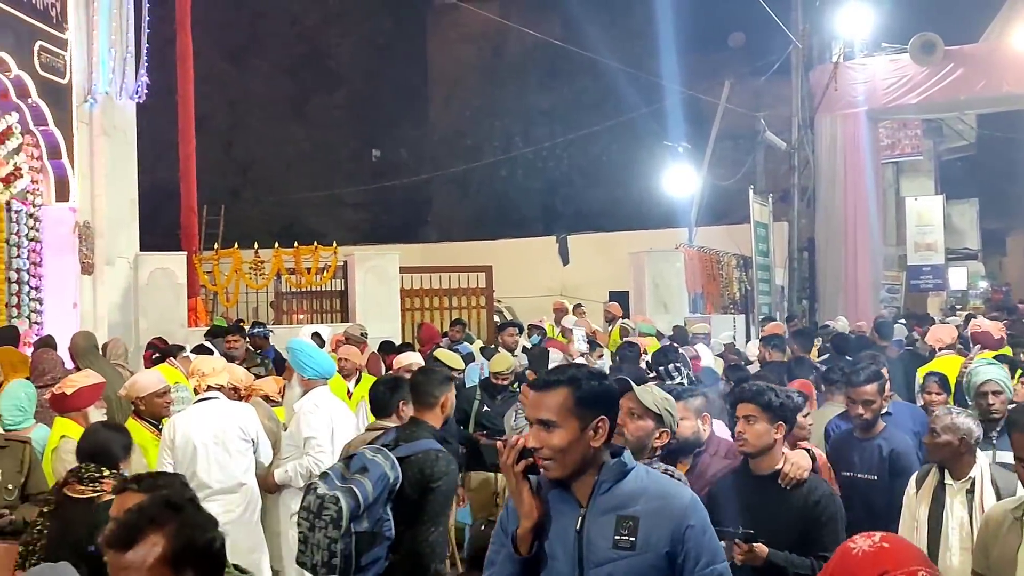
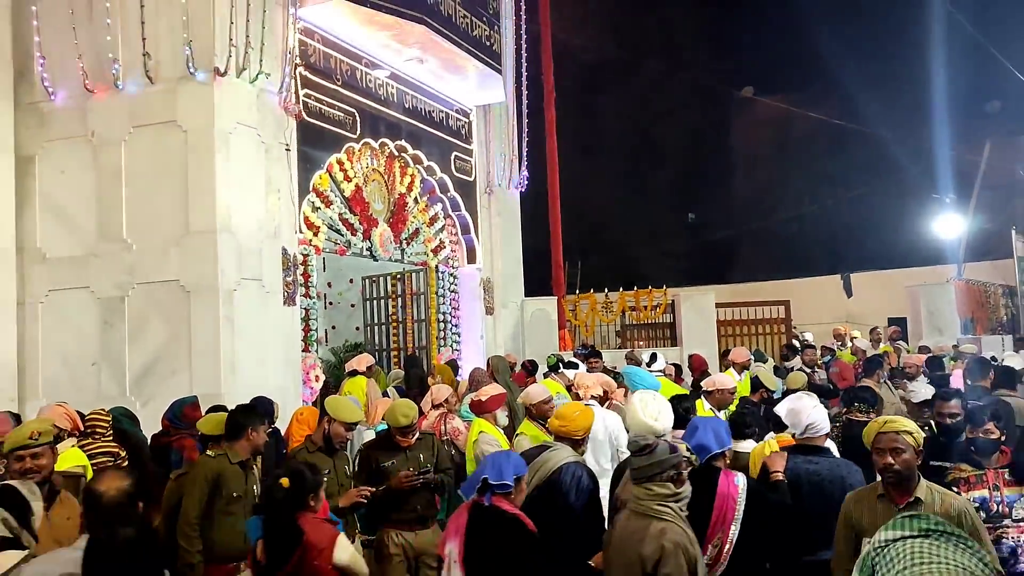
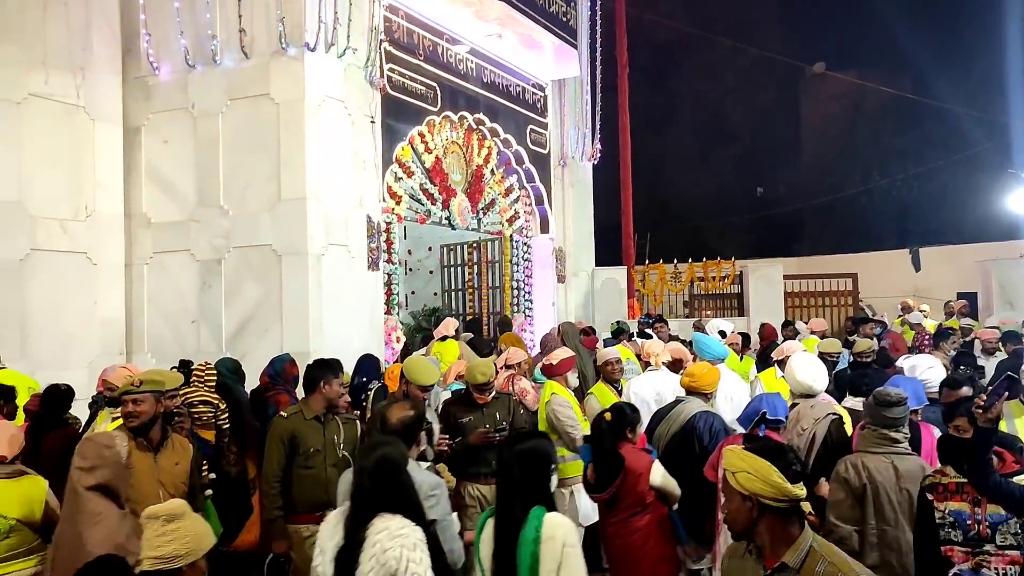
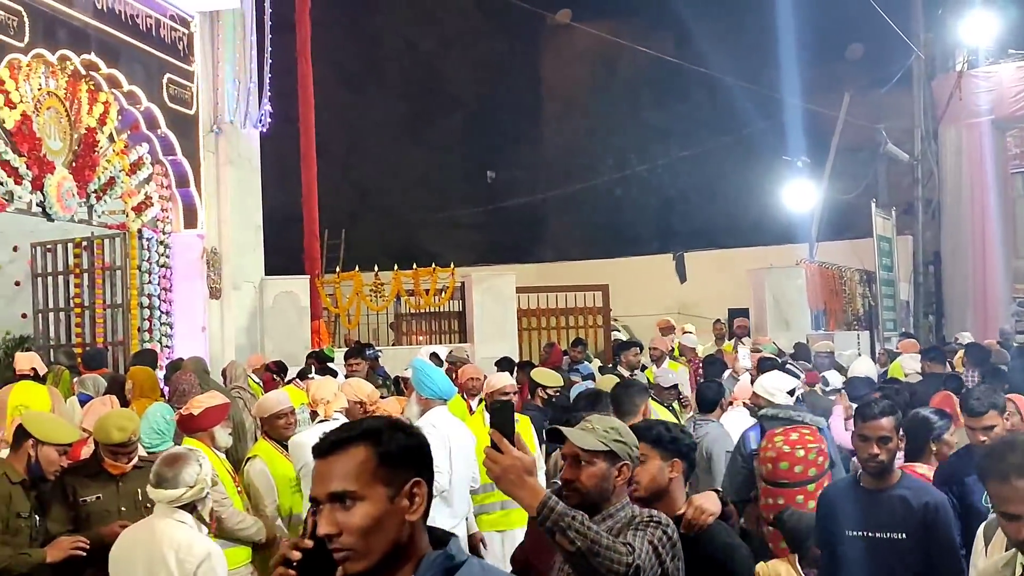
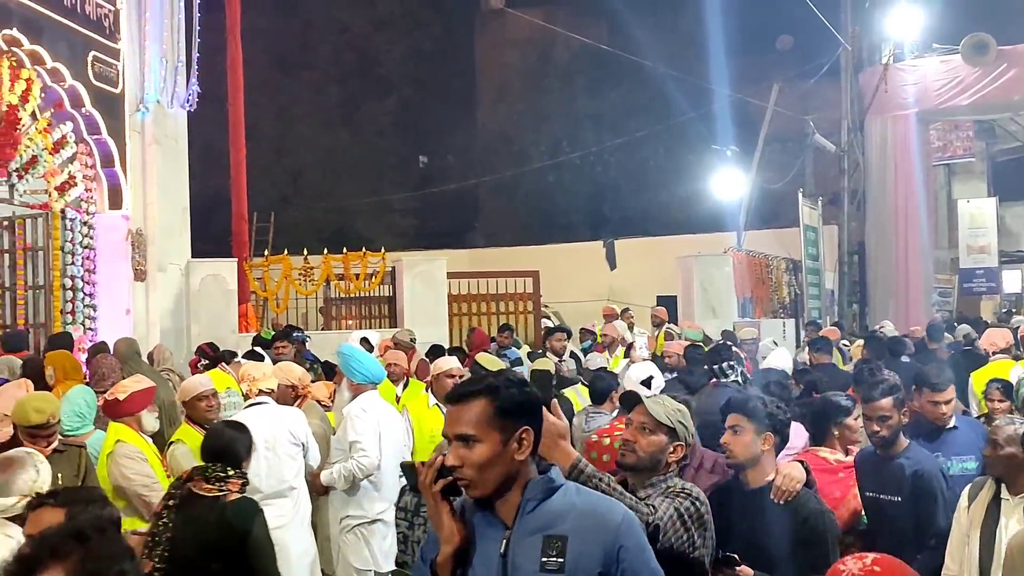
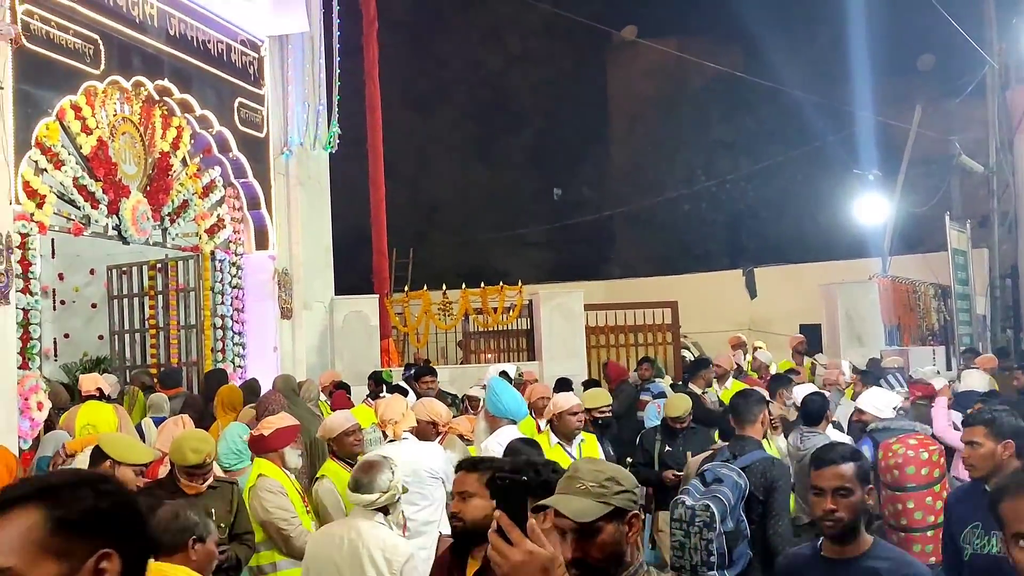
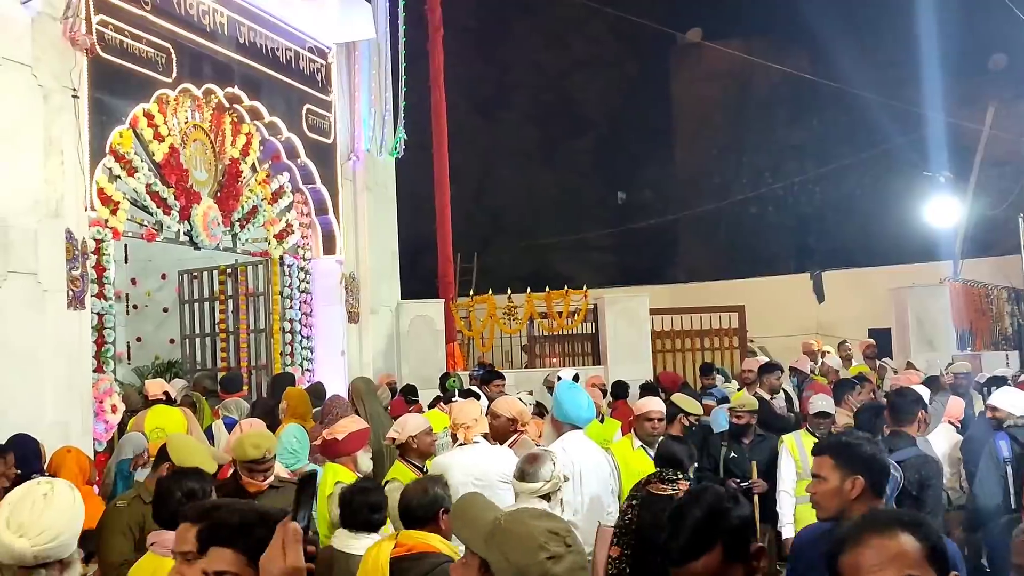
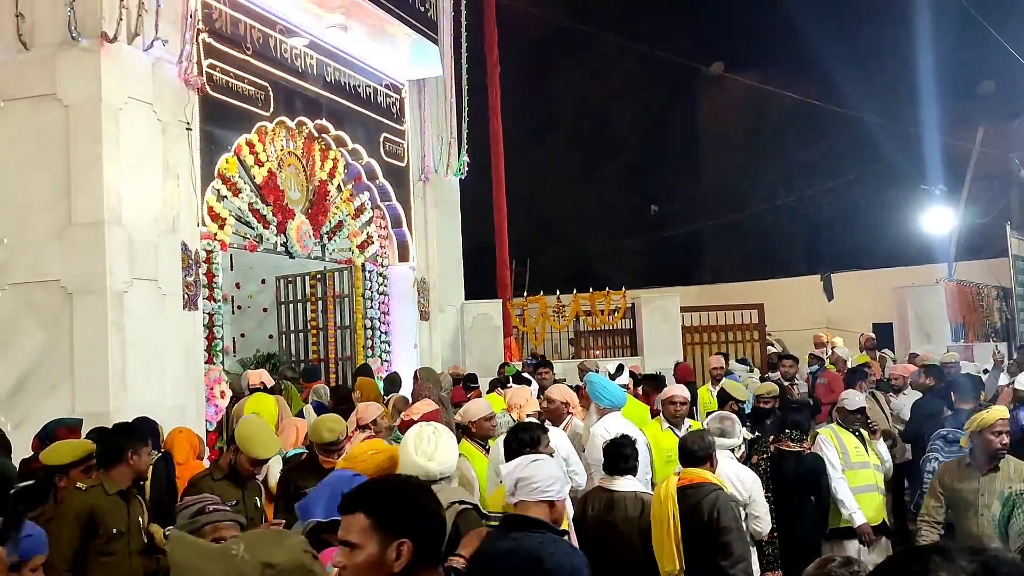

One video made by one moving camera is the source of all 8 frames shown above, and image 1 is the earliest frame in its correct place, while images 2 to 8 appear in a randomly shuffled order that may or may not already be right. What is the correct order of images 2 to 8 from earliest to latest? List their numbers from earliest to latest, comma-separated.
5, 4, 6, 7, 8, 2, 3
